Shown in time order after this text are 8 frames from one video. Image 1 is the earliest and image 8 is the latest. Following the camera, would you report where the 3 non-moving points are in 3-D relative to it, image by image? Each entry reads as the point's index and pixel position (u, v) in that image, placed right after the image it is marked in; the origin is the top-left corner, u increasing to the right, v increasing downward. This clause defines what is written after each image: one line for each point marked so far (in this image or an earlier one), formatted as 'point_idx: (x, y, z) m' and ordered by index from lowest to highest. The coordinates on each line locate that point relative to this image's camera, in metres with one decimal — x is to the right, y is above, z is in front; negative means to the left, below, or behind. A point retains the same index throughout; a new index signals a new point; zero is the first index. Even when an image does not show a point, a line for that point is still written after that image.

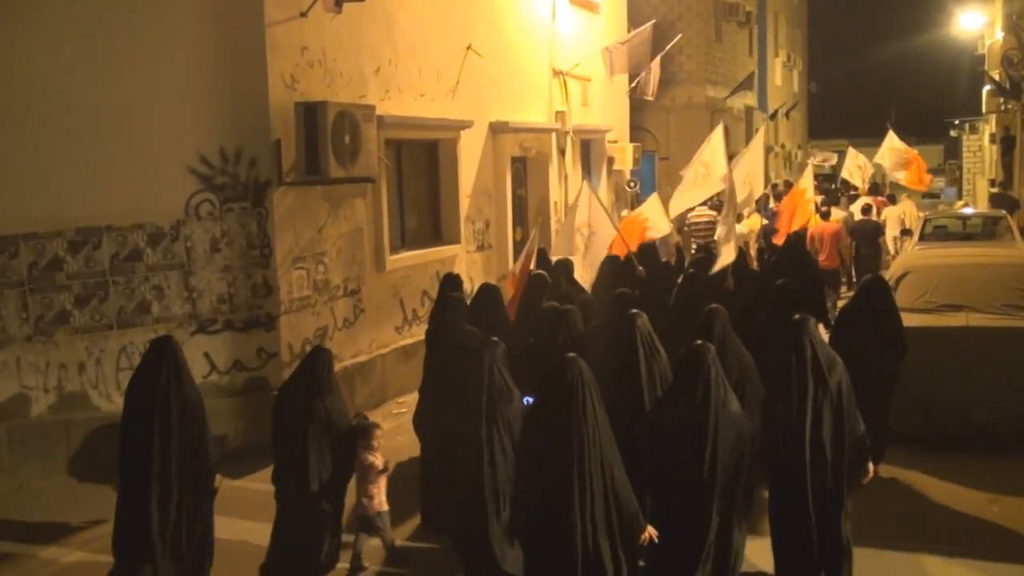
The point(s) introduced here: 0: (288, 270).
0: (-1.9, +0.2, +11.7) m
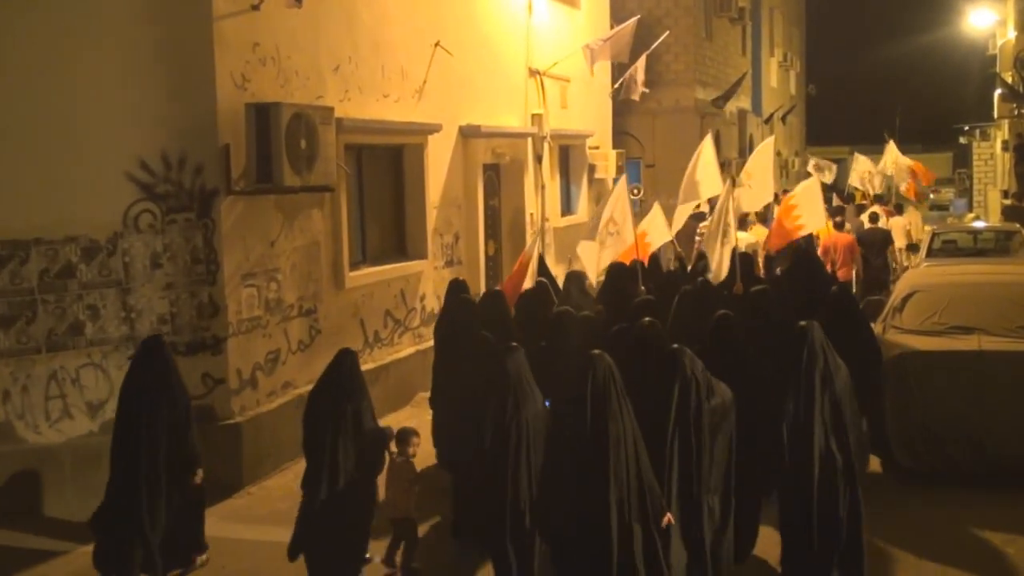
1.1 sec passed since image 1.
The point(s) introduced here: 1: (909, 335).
0: (-2.2, 0.0, +10.6) m
1: (+3.1, -0.4, +10.8) m
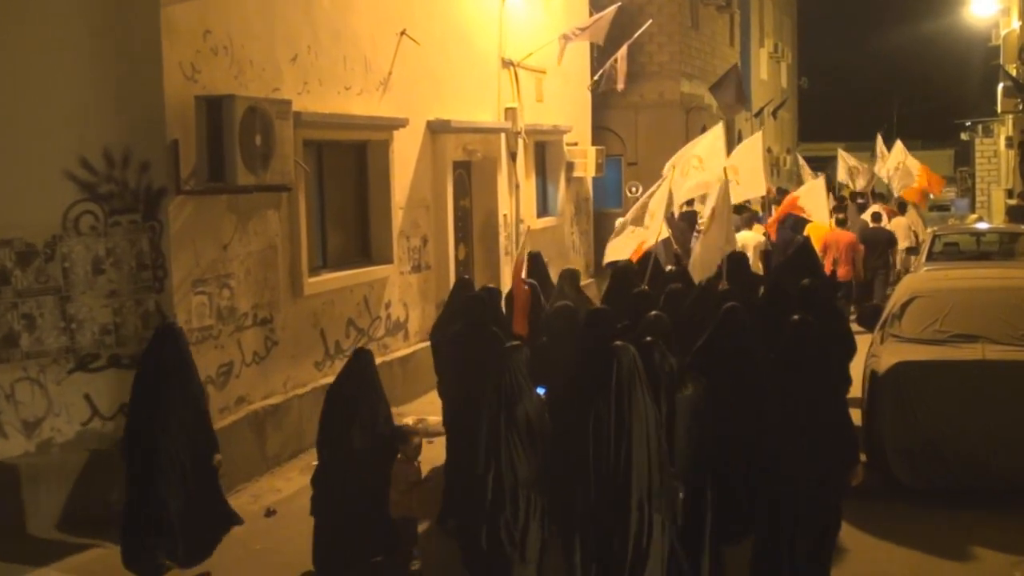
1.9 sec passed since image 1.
0: (-2.4, 0.0, +9.8) m
1: (+2.9, -0.4, +10.1) m
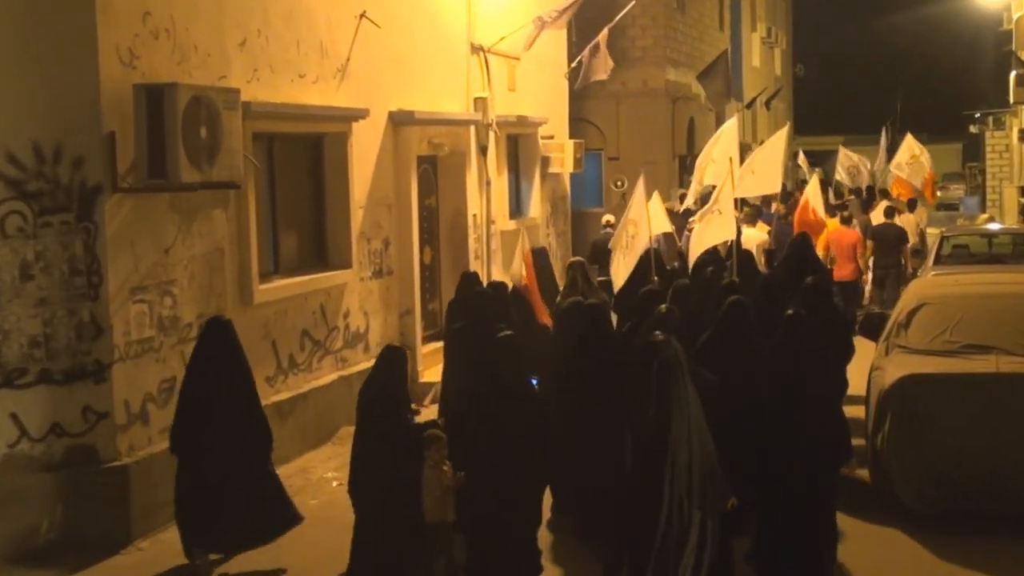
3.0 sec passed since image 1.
0: (-2.5, -0.1, +8.9) m
1: (+2.7, -0.5, +9.3) m
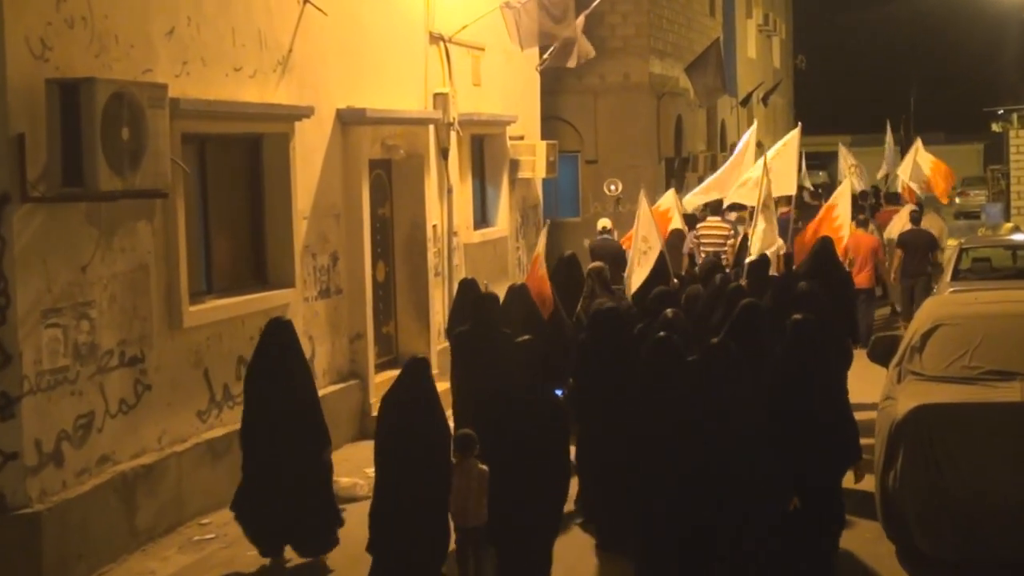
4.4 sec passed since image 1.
0: (-2.8, -0.2, +7.8) m
1: (+2.5, -0.6, +8.2) m
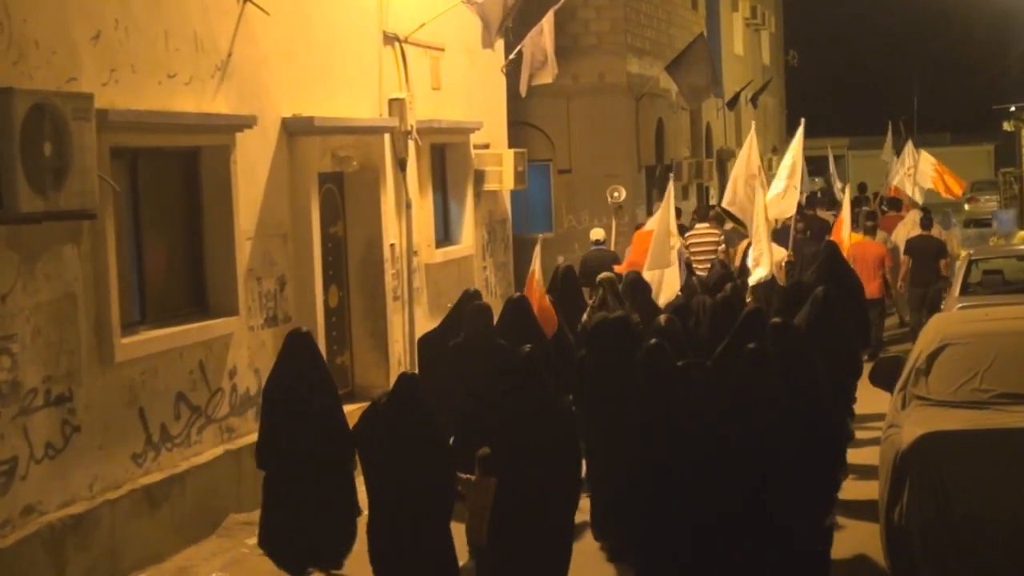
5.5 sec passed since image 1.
0: (-2.9, -0.4, +7.0) m
1: (+2.3, -0.7, +7.5) m
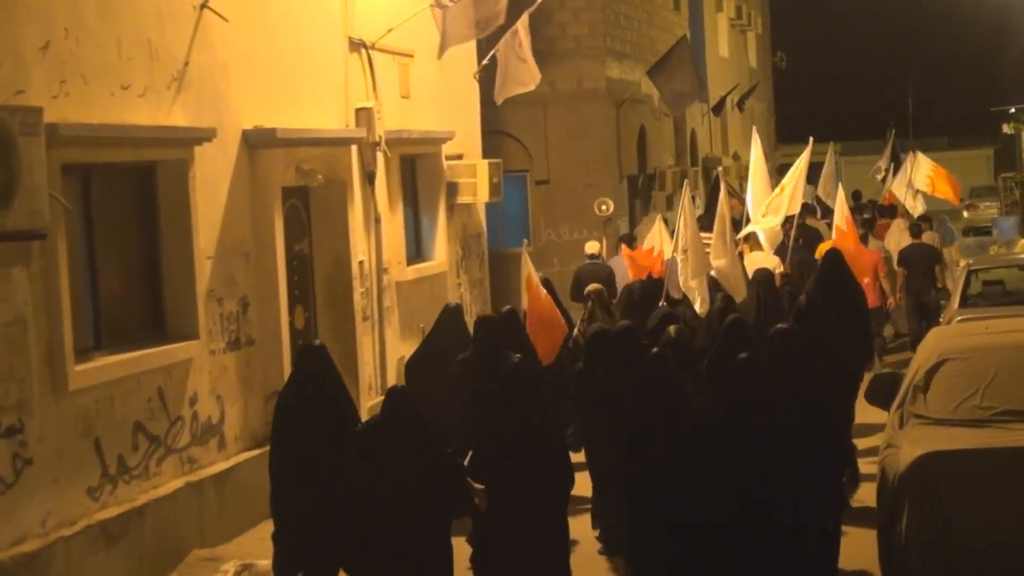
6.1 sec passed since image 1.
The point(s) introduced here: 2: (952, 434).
0: (-3.1, -0.6, +6.6) m
1: (+2.2, -0.7, +7.1) m
2: (+2.2, -0.8, +6.9) m
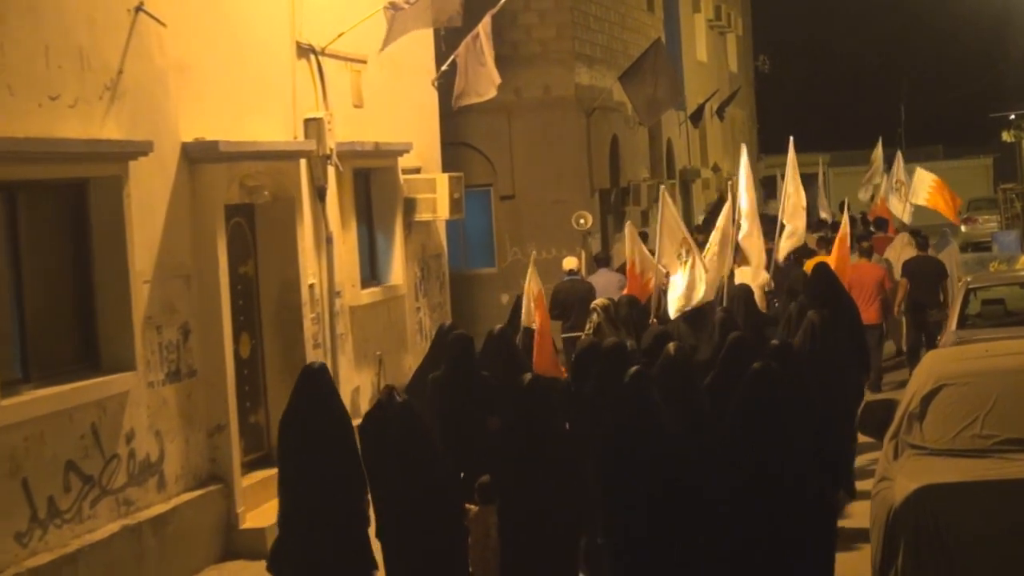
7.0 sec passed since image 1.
0: (-3.2, -0.7, +6.1) m
1: (+2.0, -0.8, +6.6) m
2: (+2.1, -0.9, +6.4) m
